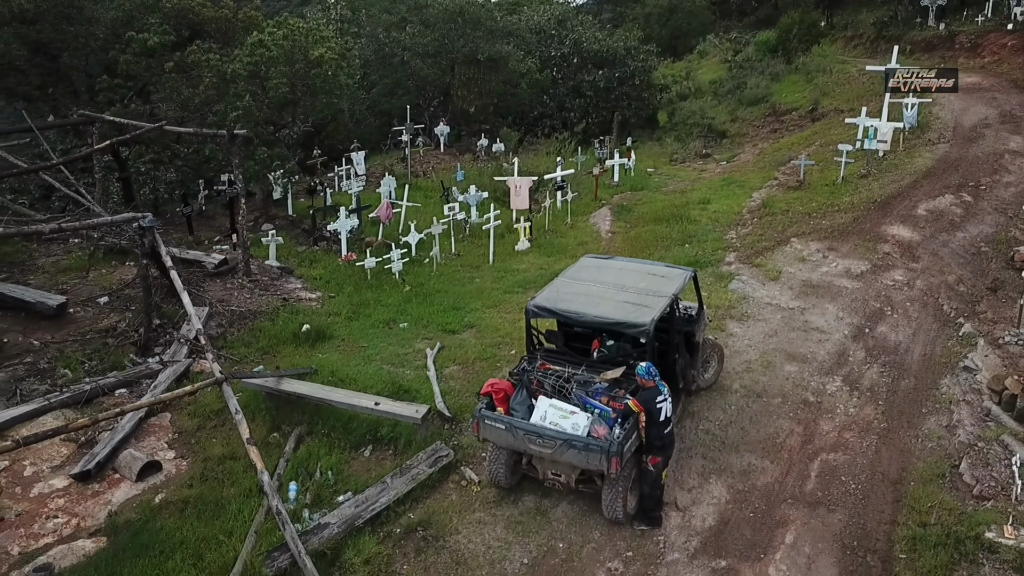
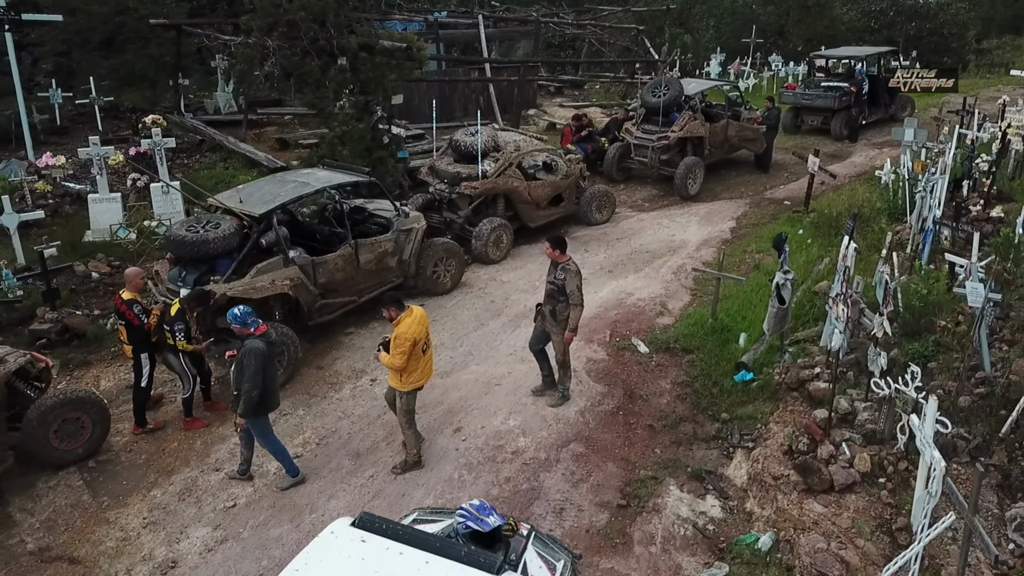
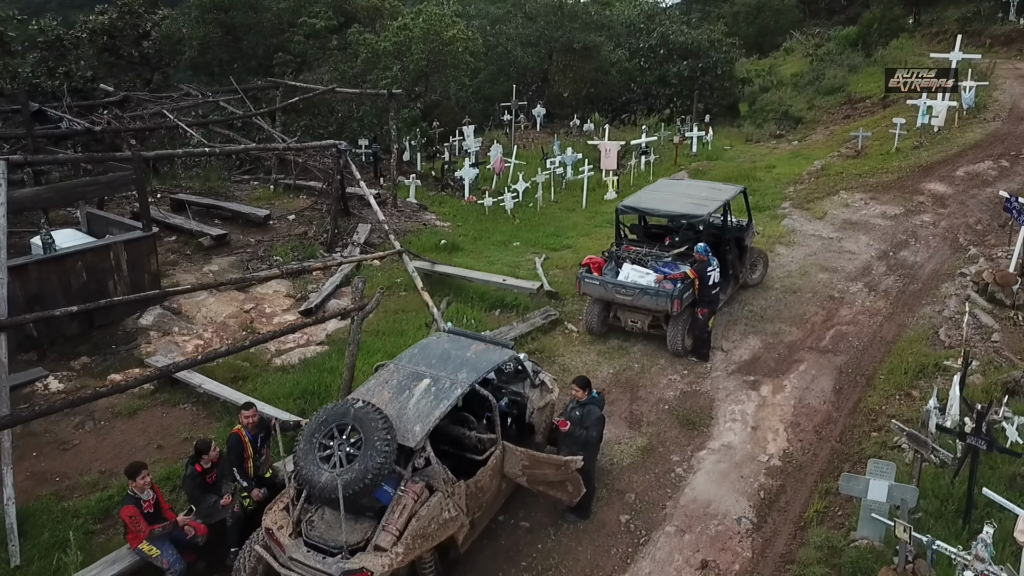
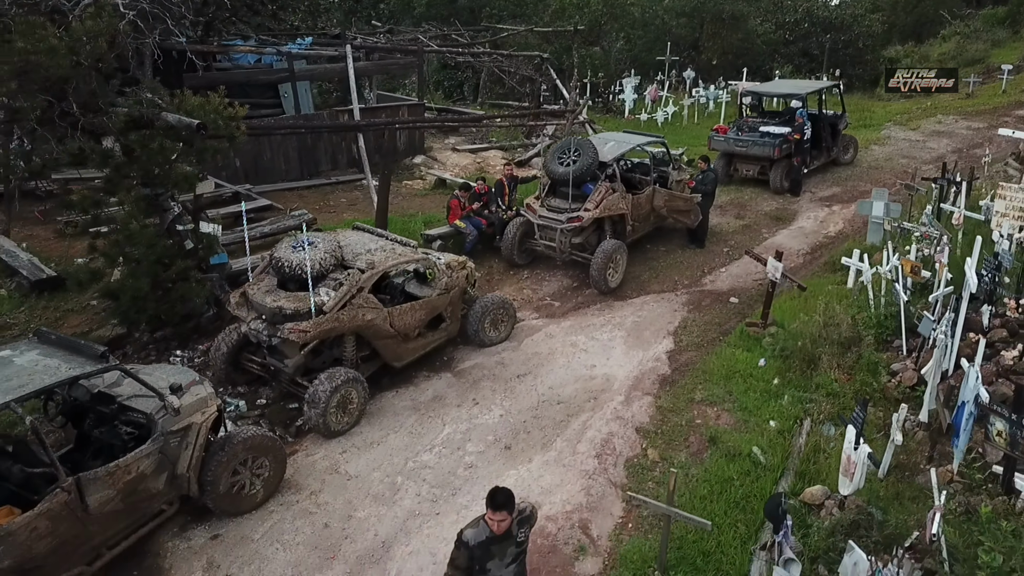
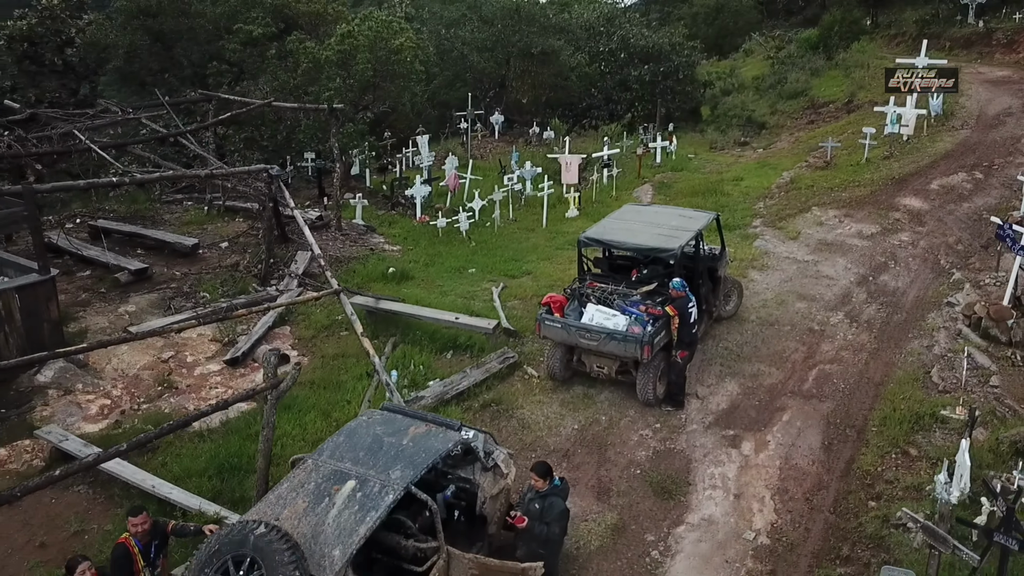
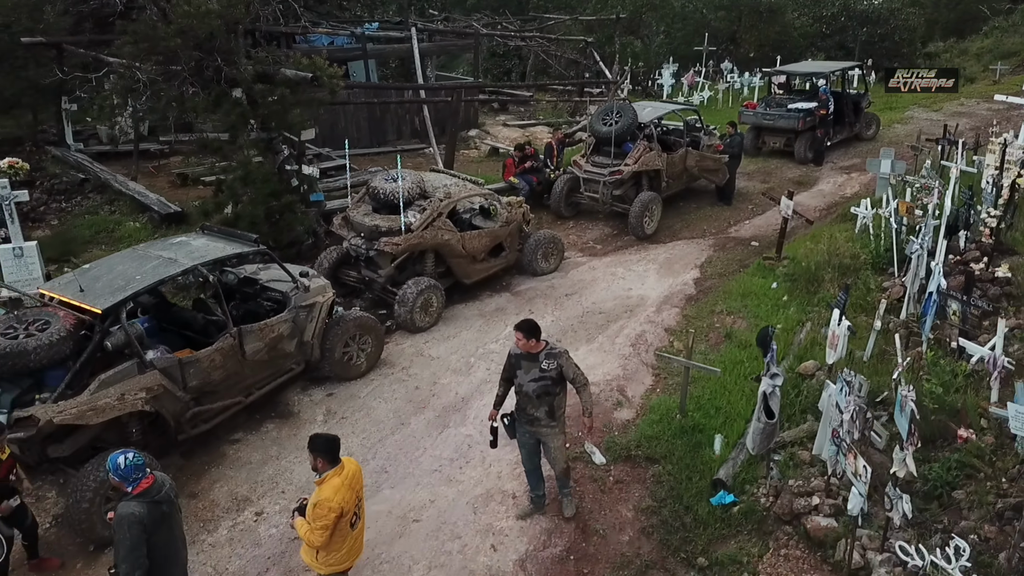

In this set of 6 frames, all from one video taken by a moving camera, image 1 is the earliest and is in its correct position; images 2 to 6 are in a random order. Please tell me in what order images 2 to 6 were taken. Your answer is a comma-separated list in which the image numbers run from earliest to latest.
5, 3, 4, 6, 2
